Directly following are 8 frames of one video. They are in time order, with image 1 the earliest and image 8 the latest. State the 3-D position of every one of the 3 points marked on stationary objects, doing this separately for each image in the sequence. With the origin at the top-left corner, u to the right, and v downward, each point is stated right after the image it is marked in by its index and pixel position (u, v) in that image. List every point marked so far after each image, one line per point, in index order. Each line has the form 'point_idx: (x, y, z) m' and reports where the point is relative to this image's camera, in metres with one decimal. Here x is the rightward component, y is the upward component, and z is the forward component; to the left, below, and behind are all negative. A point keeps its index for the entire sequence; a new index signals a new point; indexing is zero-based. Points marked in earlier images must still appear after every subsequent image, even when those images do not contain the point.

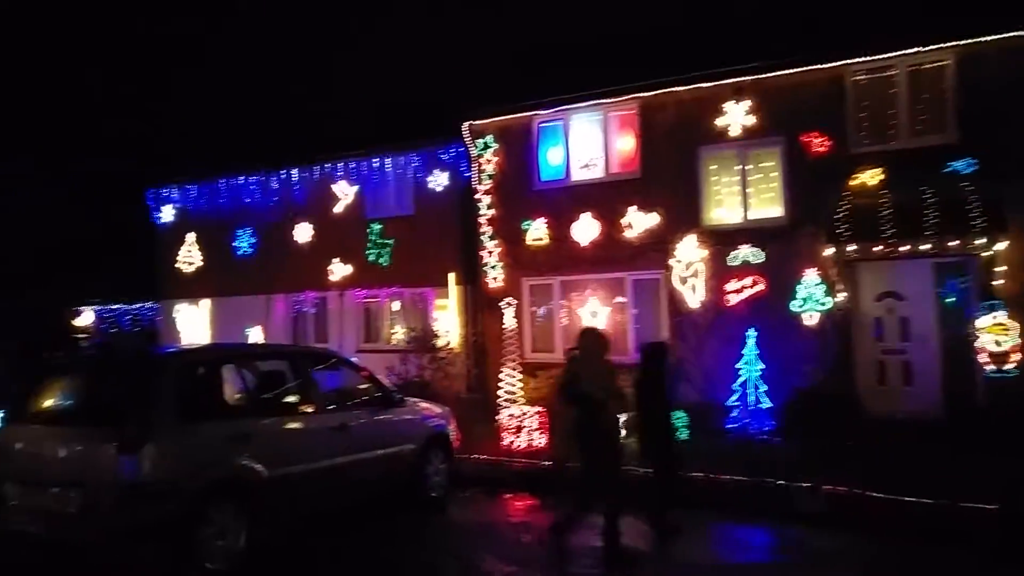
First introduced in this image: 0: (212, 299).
0: (-7.6, -0.3, +18.9) m
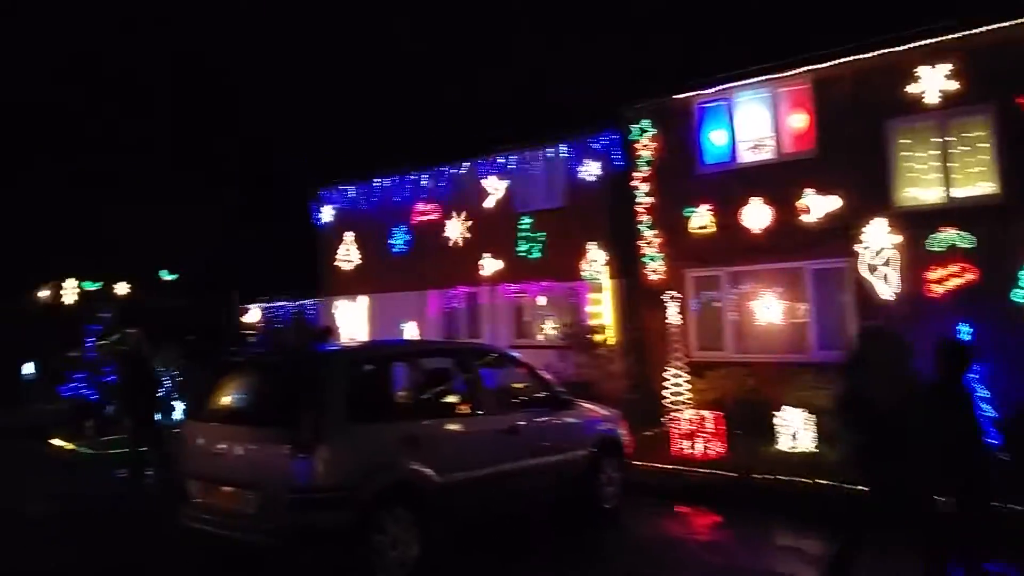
0: (-3.6, -0.2, +19.2) m
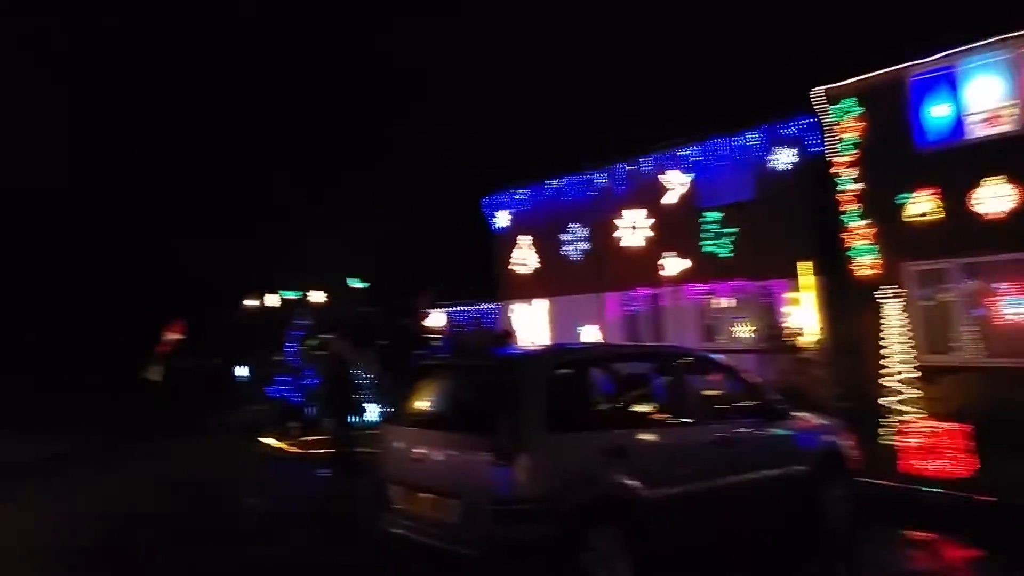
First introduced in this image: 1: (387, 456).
0: (+0.9, -0.3, +19.0) m
1: (-1.3, -1.7, +7.7) m
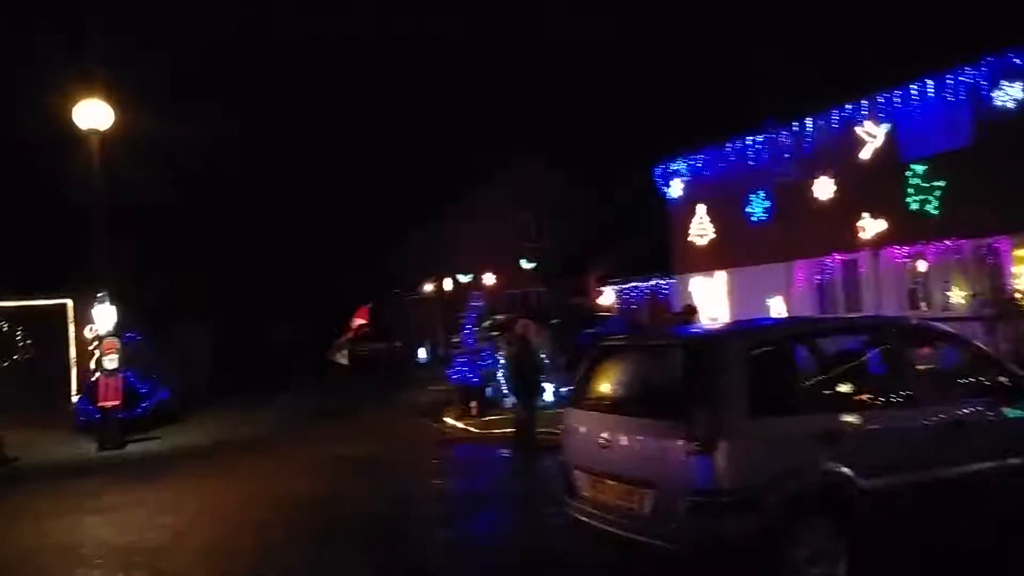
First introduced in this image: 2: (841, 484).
0: (+5.2, +0.4, +17.9) m
1: (+0.6, -1.5, +7.4) m
2: (+2.7, -1.6, +6.1) m
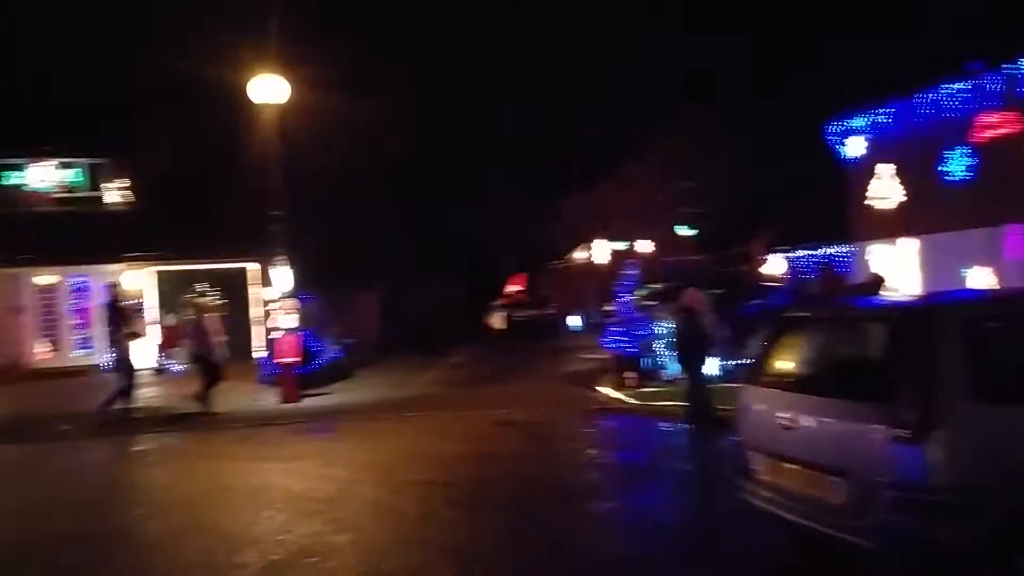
0: (+8.7, +1.1, +16.1) m
1: (+2.1, -1.2, +6.8) m
2: (+3.9, -1.4, +5.1) m
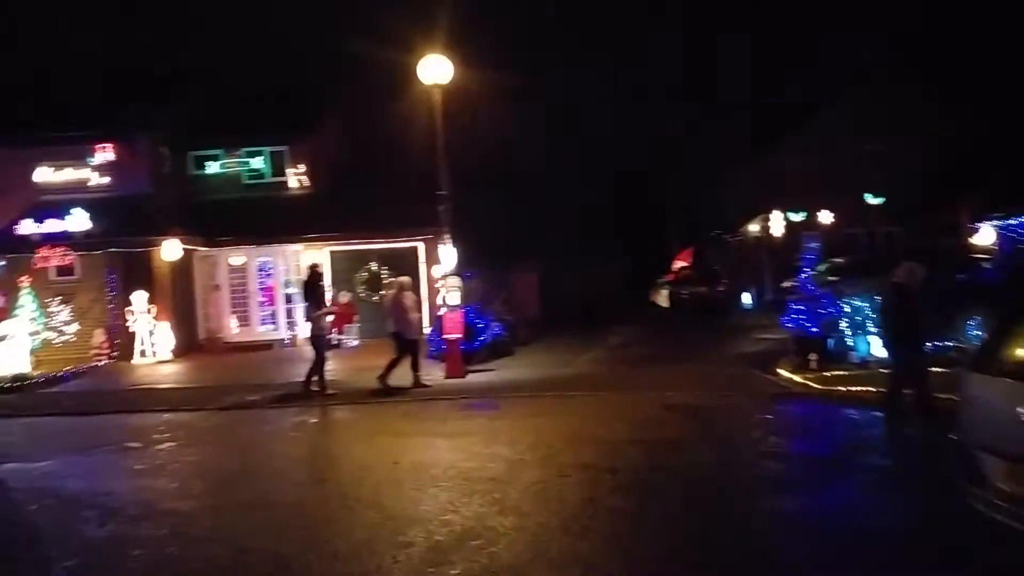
0: (+11.9, +1.6, +13.3) m
1: (+3.5, -1.0, +5.7) m
2: (+4.9, -1.2, +3.6) m
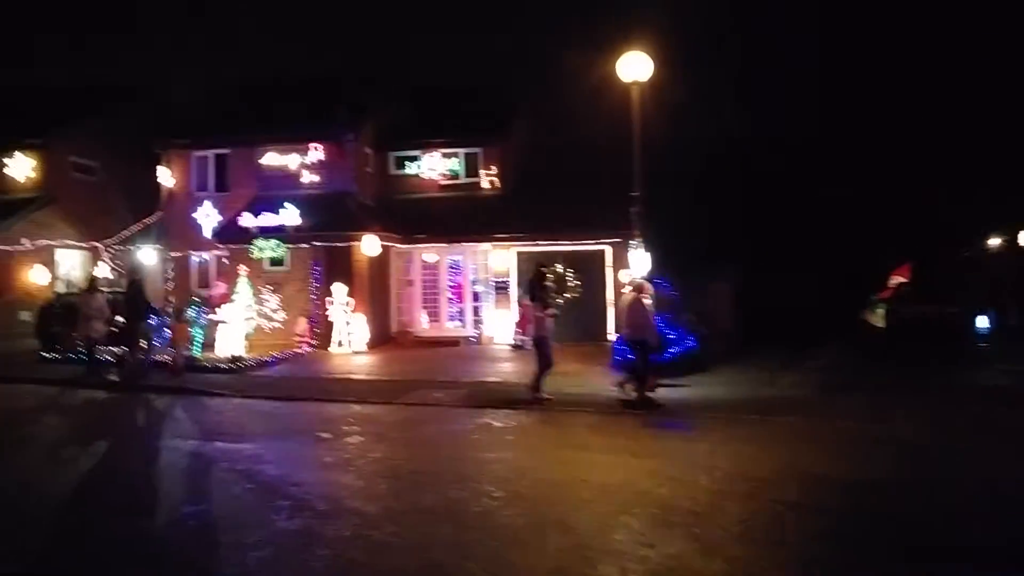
0: (+14.9, +0.9, +9.3) m
1: (+4.8, -1.2, +3.9) m
2: (+5.7, -1.5, +1.6) m
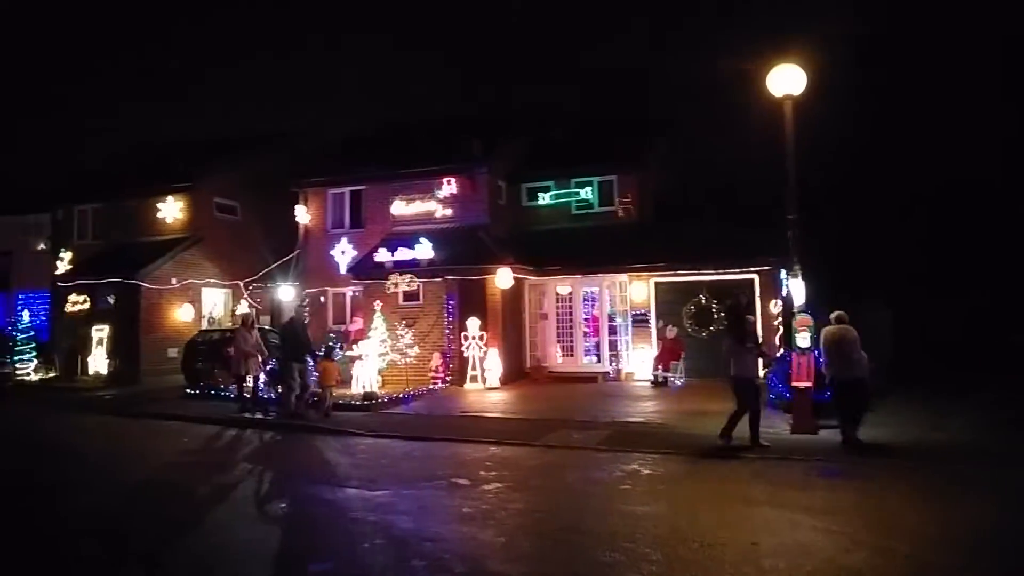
0: (+16.4, +0.8, +5.8) m
1: (+5.6, -1.2, +2.1) m
2: (+6.0, -1.4, -0.3) m
